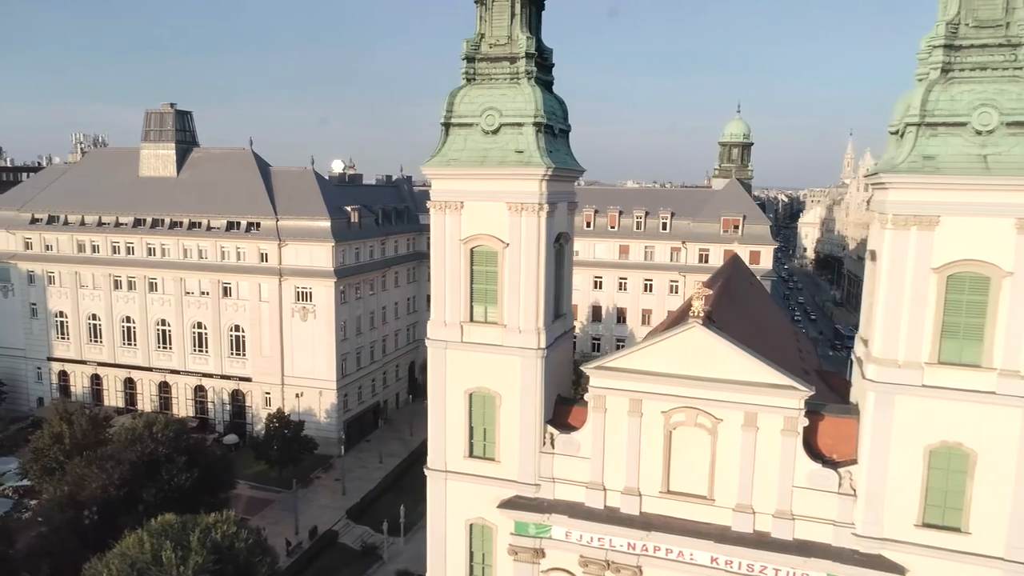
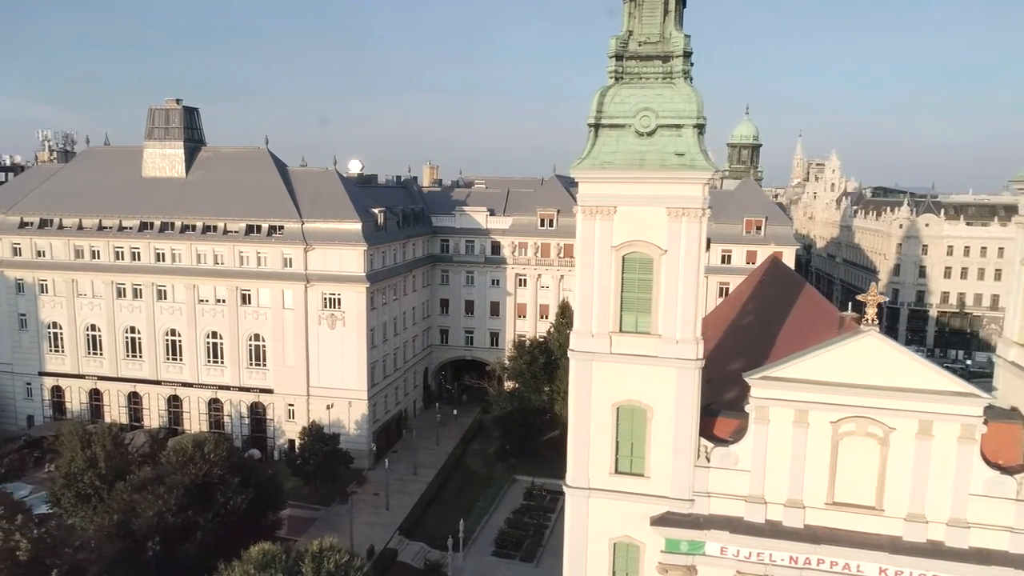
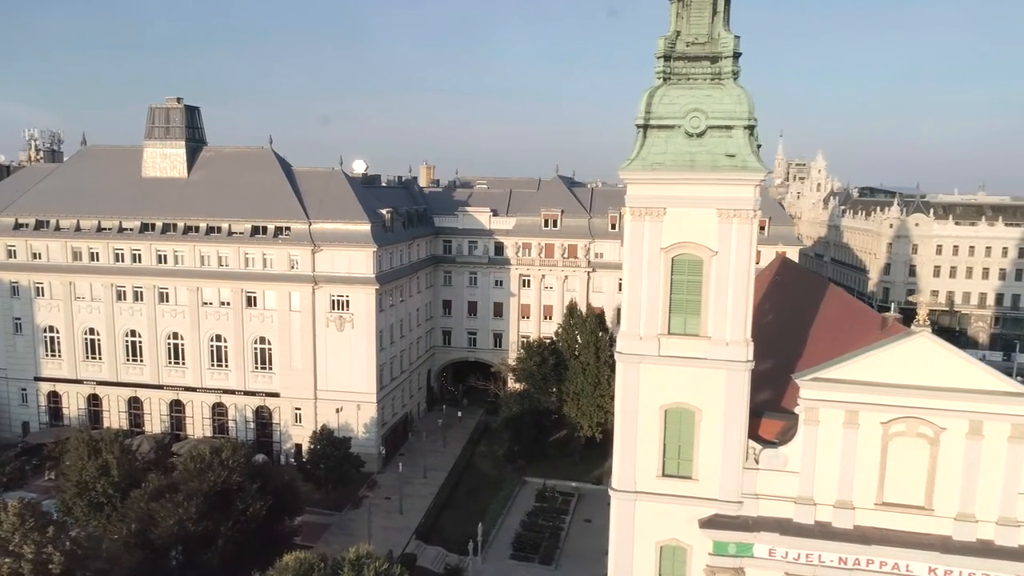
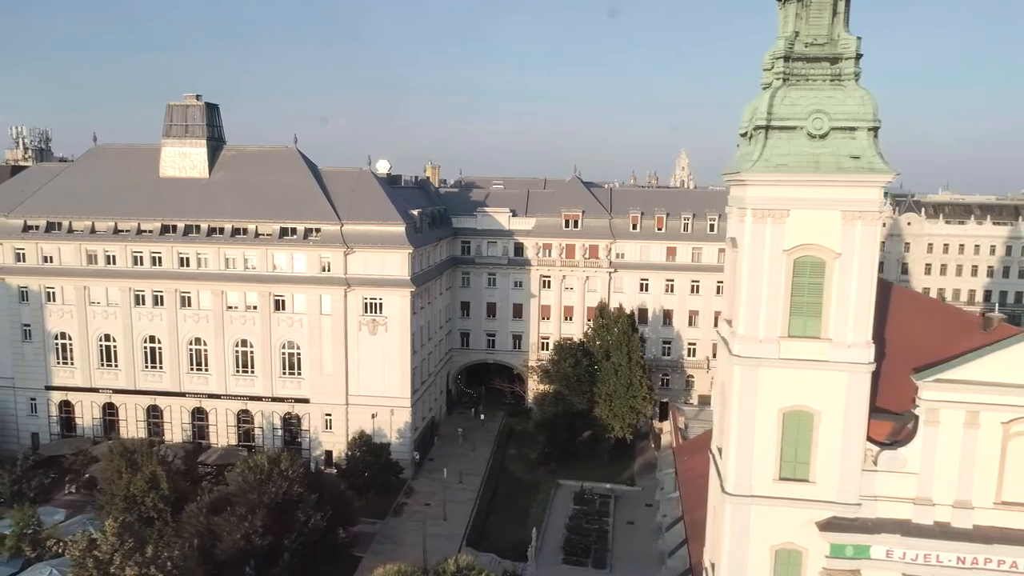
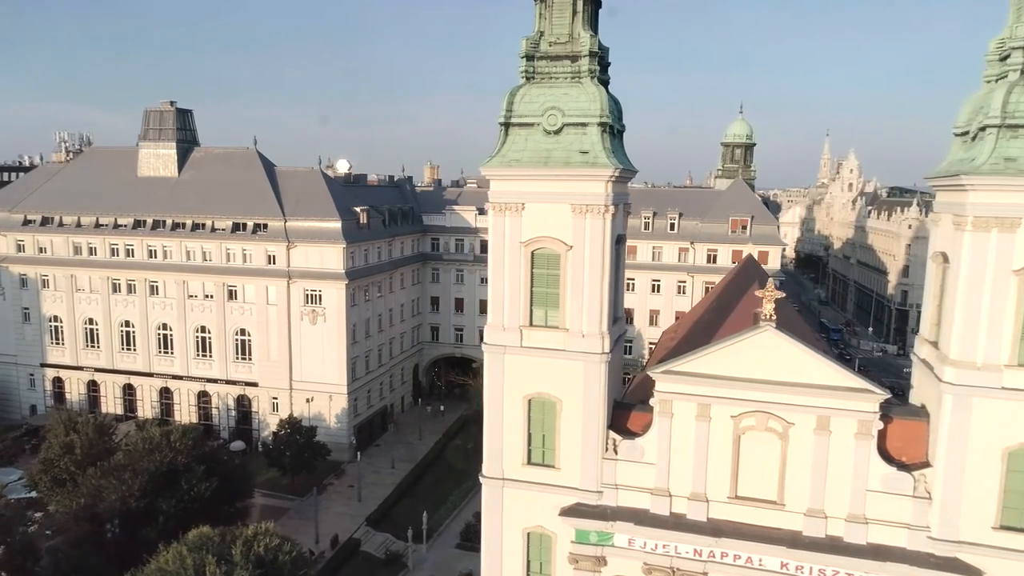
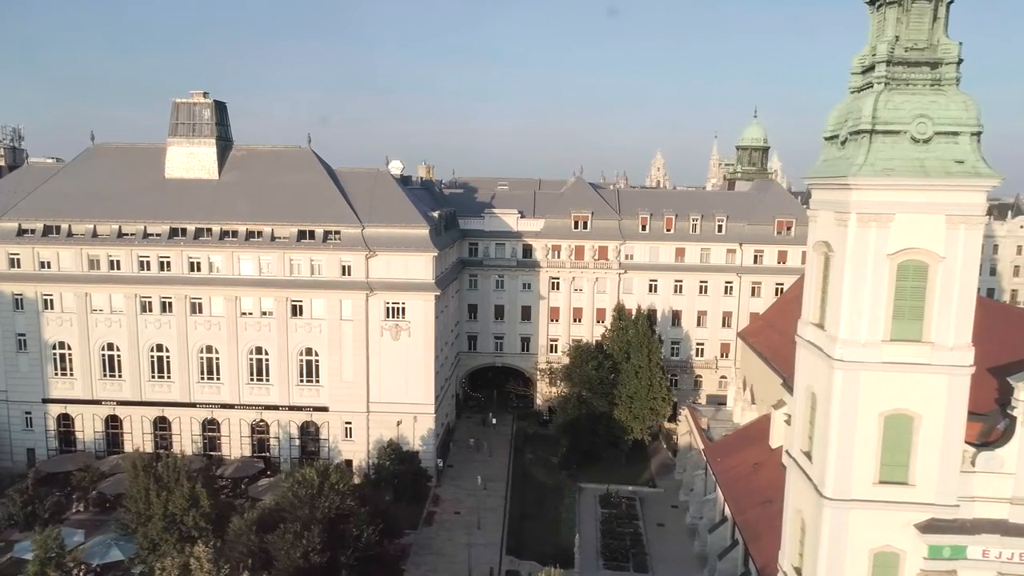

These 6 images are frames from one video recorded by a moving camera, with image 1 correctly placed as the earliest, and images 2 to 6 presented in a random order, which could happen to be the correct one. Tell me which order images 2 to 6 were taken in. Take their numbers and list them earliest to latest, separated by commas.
5, 2, 3, 4, 6
